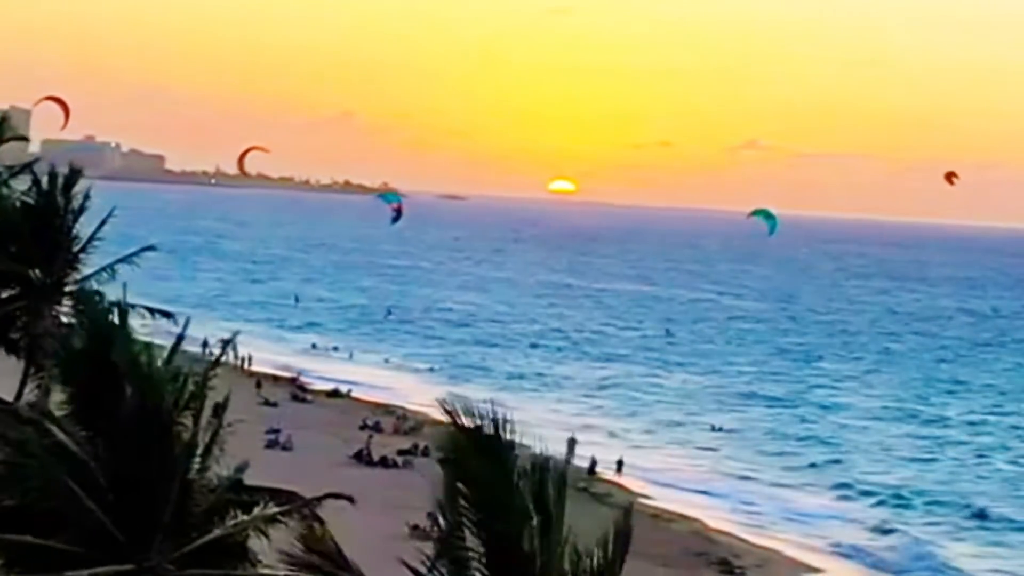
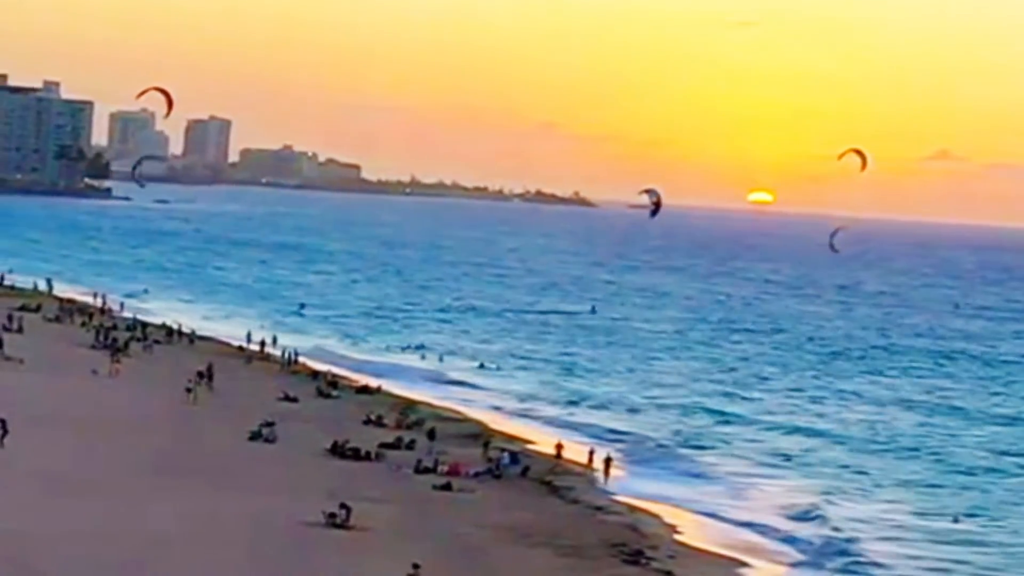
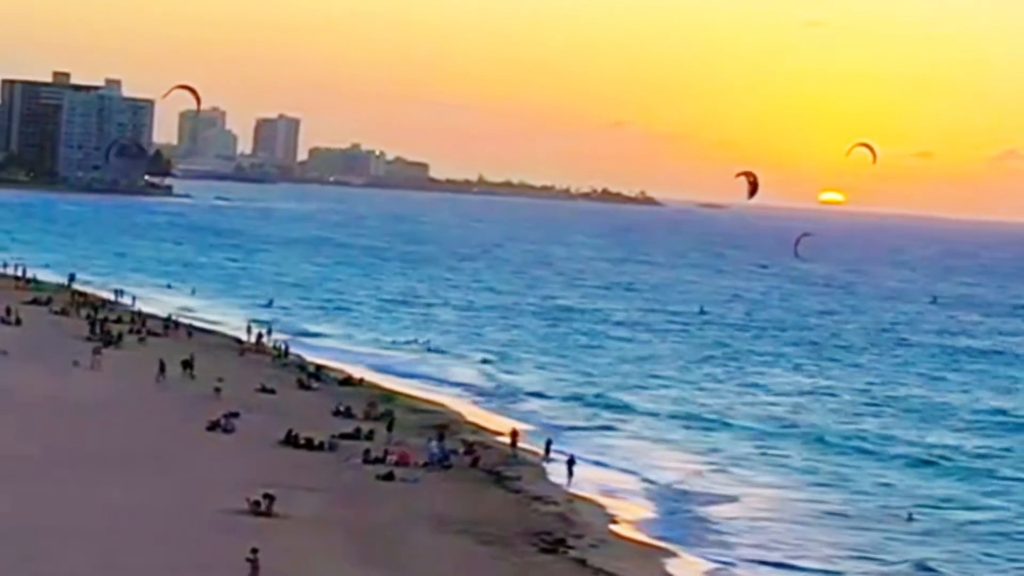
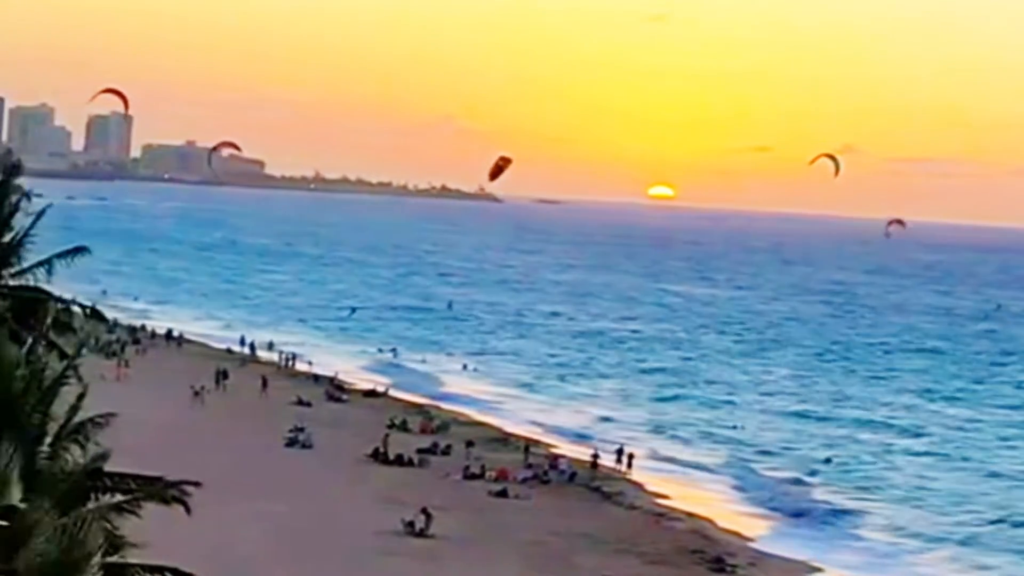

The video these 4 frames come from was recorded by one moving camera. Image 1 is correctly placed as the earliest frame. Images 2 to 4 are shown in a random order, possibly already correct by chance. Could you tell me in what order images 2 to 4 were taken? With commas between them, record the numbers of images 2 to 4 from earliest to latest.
4, 2, 3
